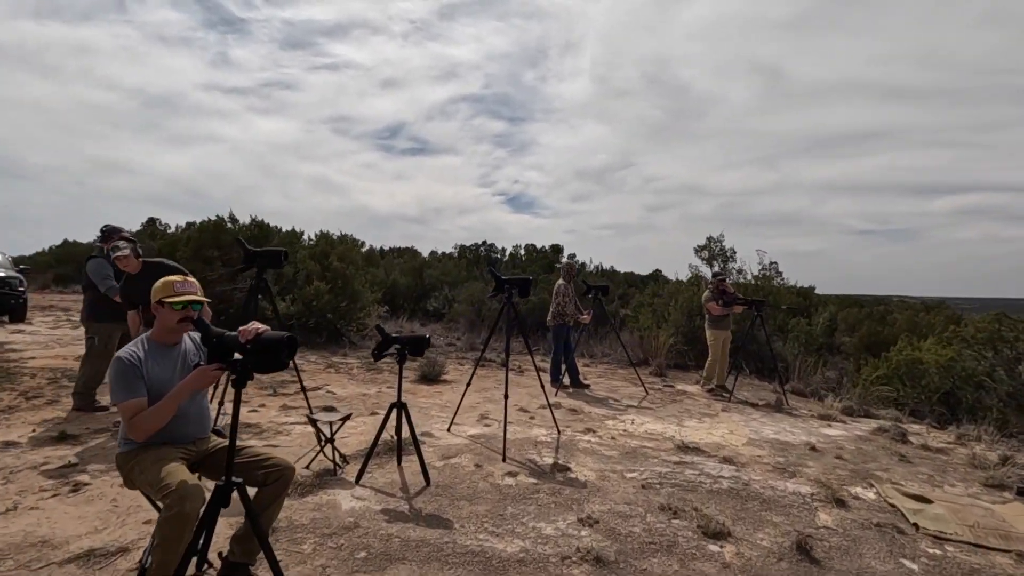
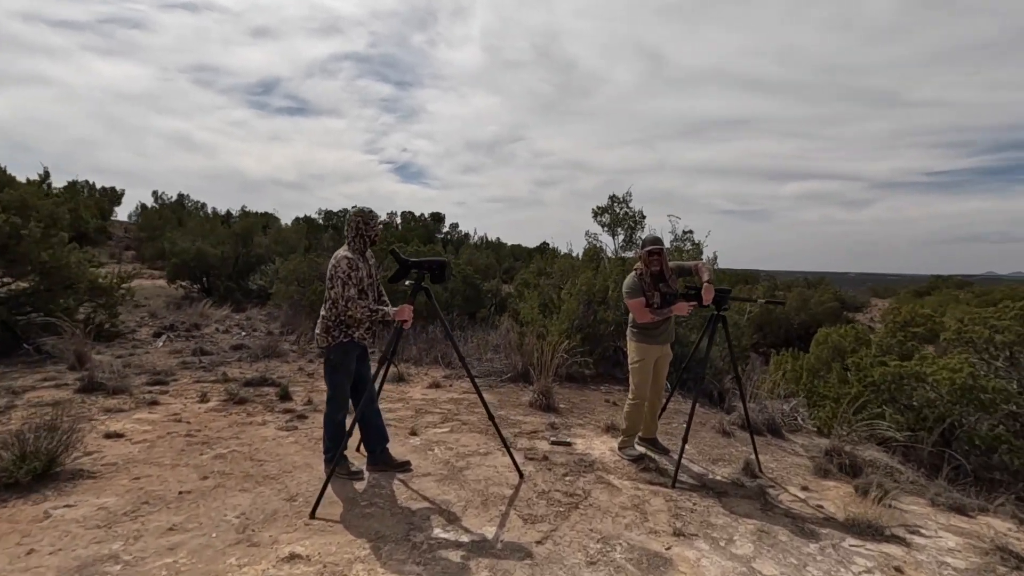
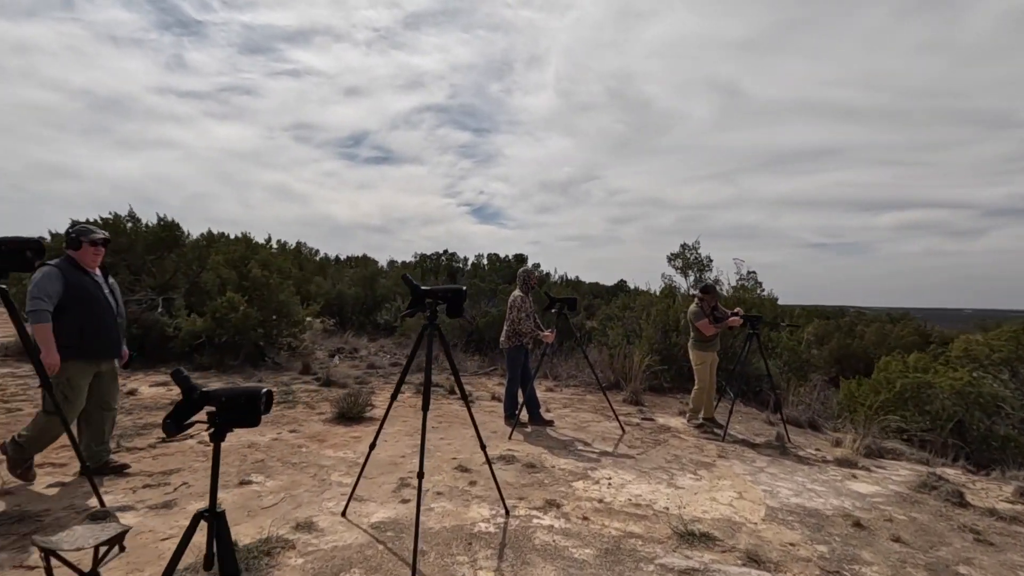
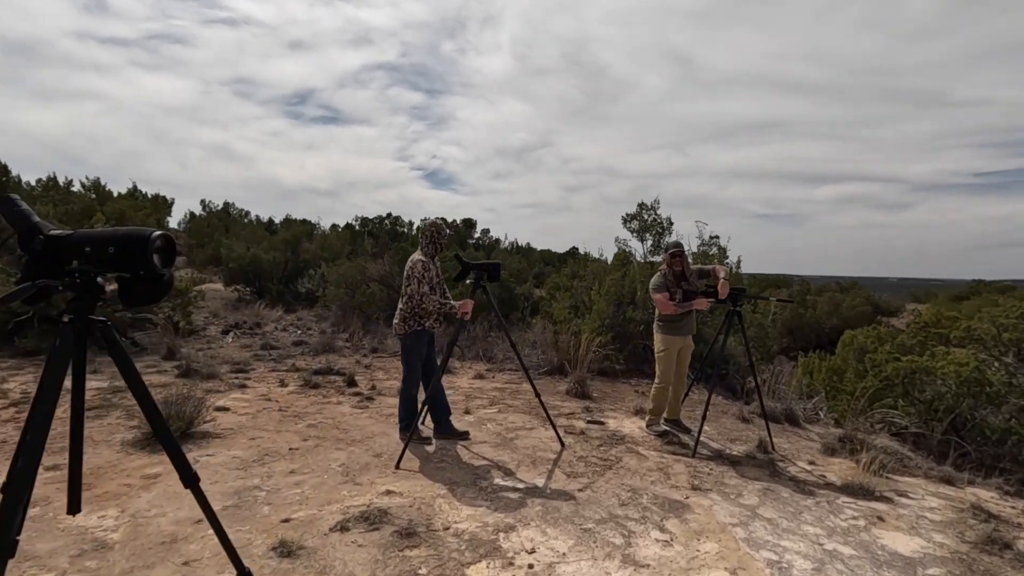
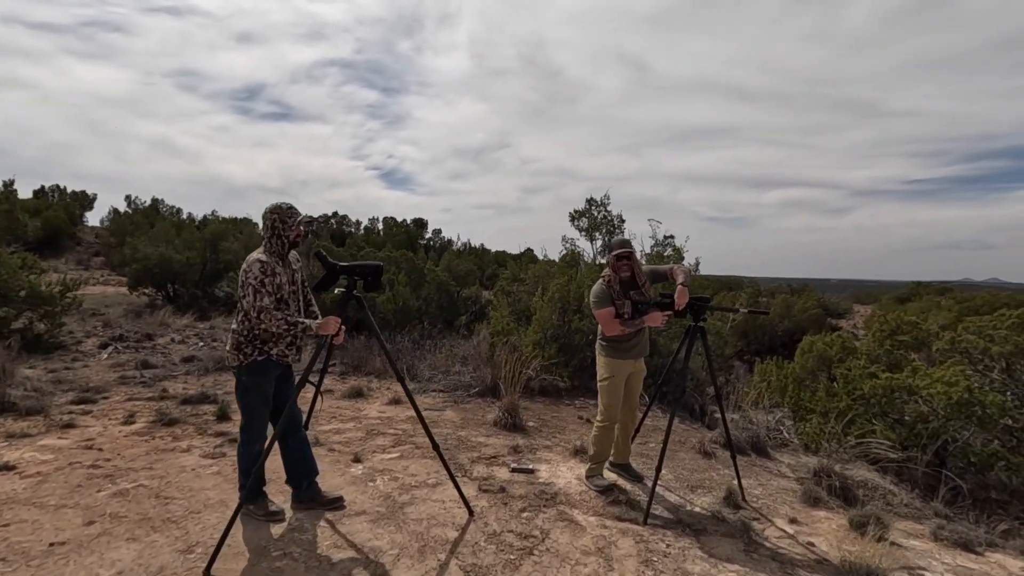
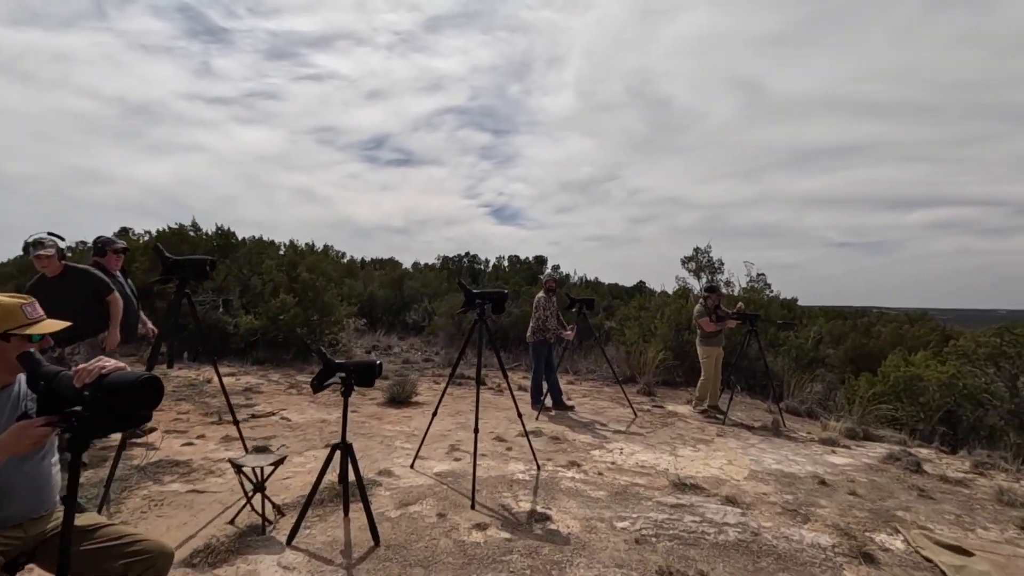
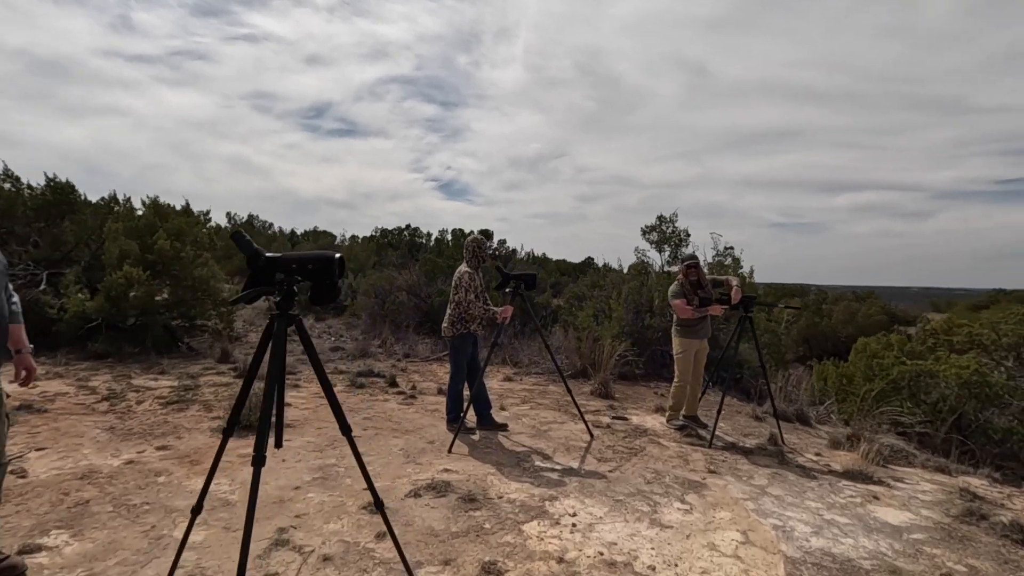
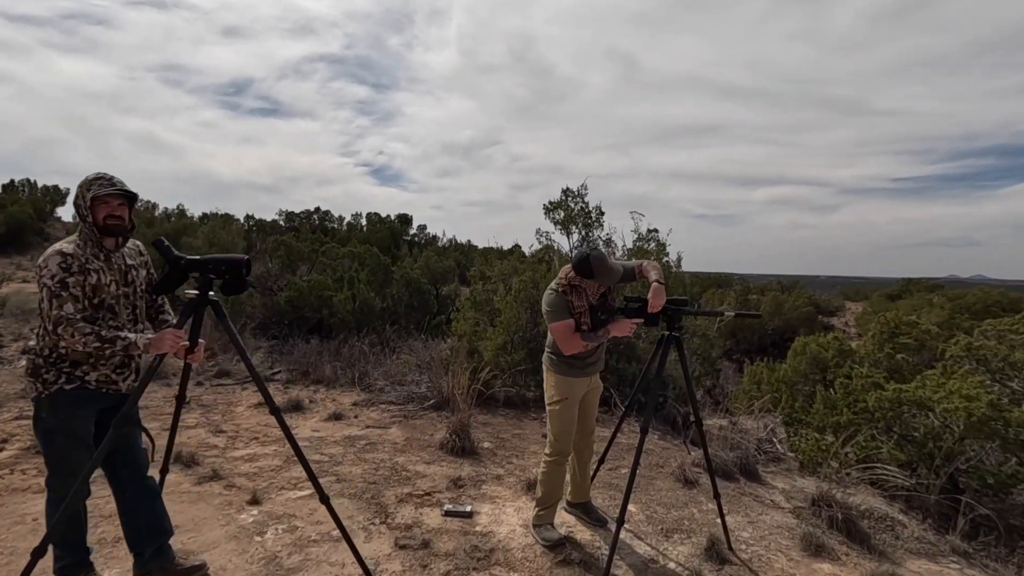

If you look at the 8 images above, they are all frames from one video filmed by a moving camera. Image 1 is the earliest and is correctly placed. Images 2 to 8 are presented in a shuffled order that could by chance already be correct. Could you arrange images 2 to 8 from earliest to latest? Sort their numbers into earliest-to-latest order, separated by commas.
6, 3, 7, 4, 2, 5, 8
